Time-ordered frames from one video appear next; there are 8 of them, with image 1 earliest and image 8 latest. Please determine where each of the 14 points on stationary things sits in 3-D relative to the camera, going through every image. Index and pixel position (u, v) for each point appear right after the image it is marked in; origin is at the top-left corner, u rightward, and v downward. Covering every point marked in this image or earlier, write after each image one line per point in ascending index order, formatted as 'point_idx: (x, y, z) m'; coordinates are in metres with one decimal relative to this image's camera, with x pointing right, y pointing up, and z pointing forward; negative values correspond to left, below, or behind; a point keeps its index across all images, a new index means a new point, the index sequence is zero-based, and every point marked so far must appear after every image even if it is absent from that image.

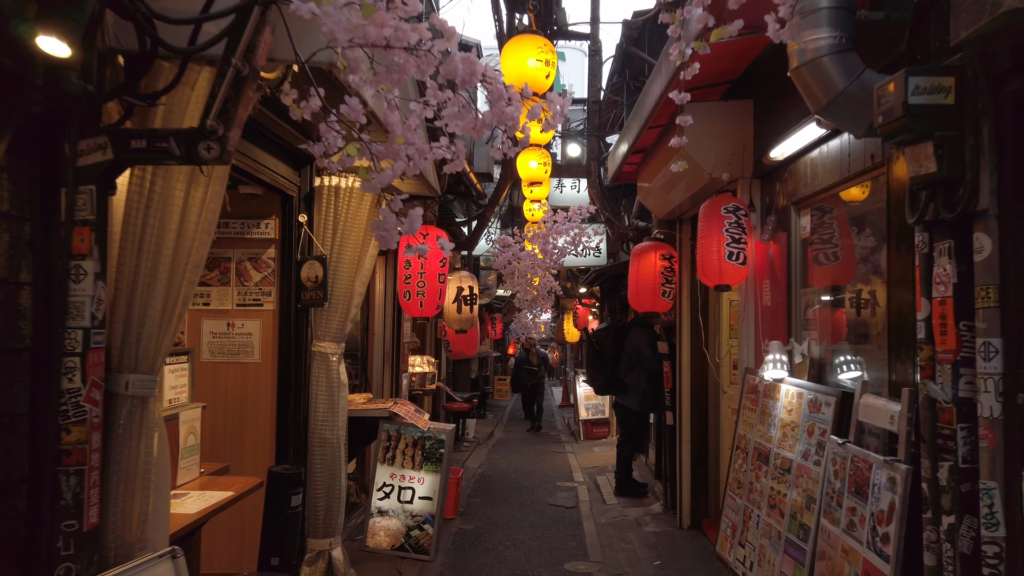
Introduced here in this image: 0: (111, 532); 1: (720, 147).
0: (-1.7, -1.0, +3.1) m
1: (+1.9, +1.3, +6.5) m
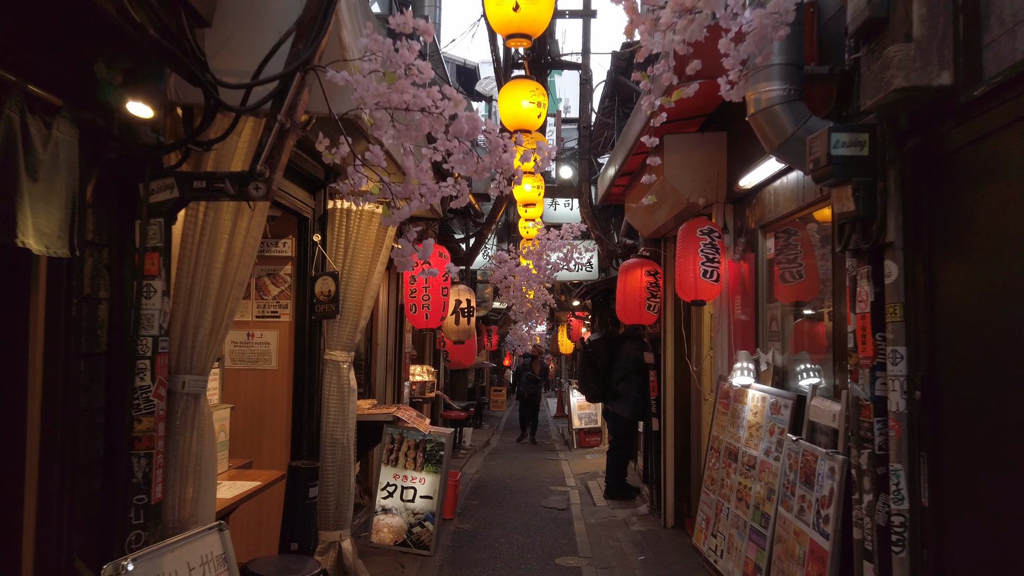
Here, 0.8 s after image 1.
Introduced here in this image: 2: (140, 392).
0: (-1.7, -1.1, +3.7) m
1: (+1.8, +1.1, +7.1) m
2: (-1.8, -0.5, +3.6) m
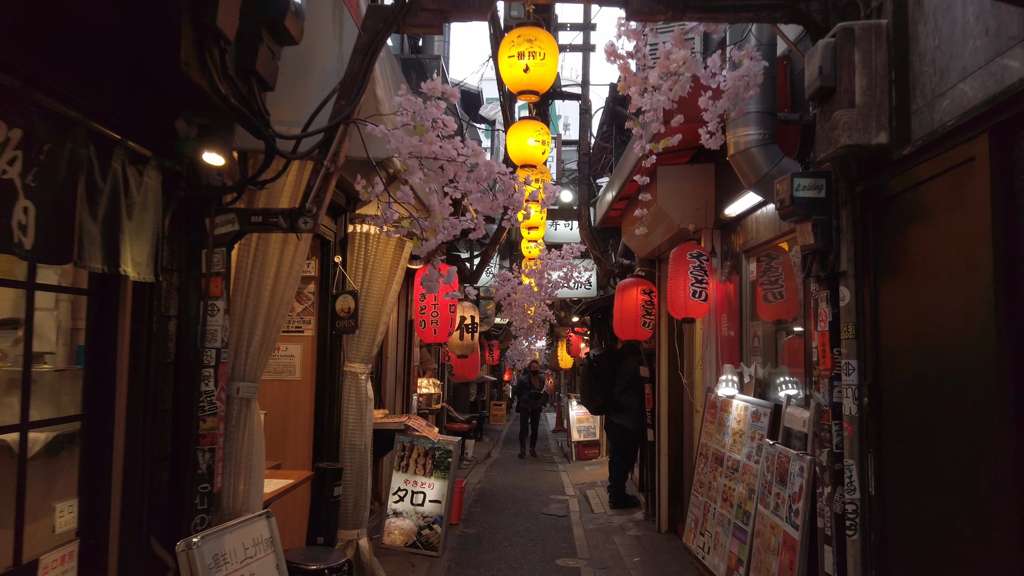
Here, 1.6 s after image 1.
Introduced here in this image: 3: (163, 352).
0: (-1.7, -1.2, +4.3) m
1: (+1.9, +0.9, +7.7) m
2: (-1.7, -0.6, +4.2) m
3: (-1.9, -0.3, +4.0) m
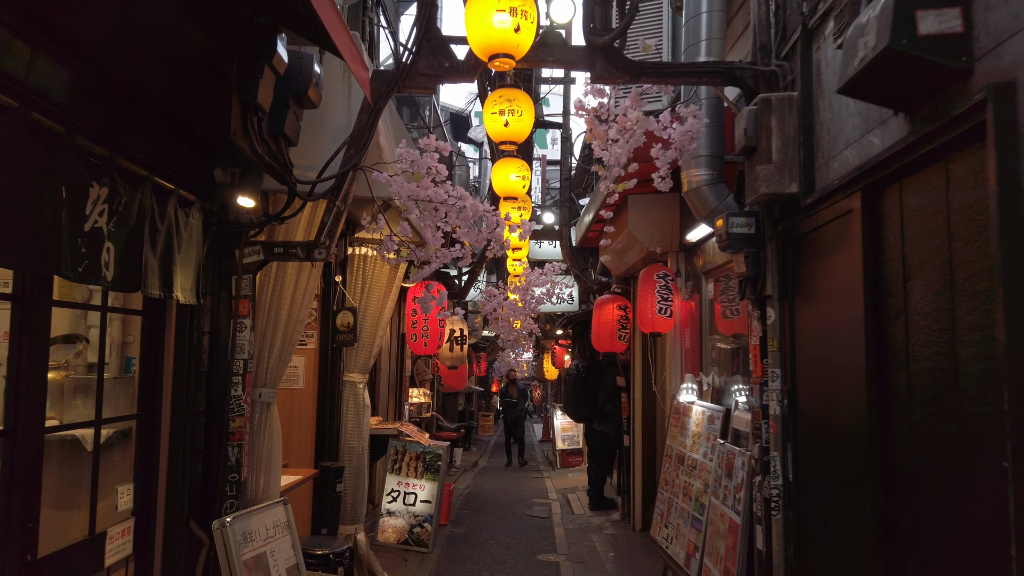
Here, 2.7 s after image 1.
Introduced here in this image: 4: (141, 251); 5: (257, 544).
0: (-1.8, -1.4, +5.0) m
1: (+1.7, +0.7, +8.6) m
2: (-1.9, -0.8, +4.9) m
3: (-2.1, -0.5, +4.8) m
4: (-2.0, +0.2, +3.9) m
5: (-1.6, -1.6, +4.7) m
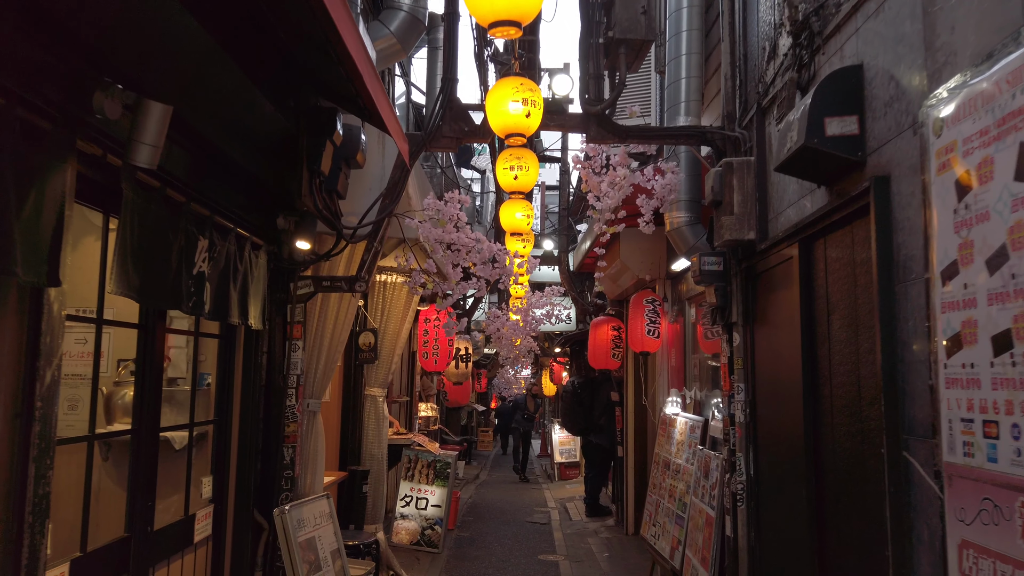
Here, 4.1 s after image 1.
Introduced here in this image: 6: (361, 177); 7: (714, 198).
0: (-1.7, -1.6, +6.0) m
1: (+1.8, +0.4, +9.6) m
2: (-1.8, -1.0, +5.9) m
3: (-2.0, -0.7, +5.7) m
4: (-1.9, 0.0, +4.8) m
5: (-1.6, -1.9, +5.6) m
6: (-1.3, +0.9, +6.1) m
7: (+1.5, +0.7, +5.6) m
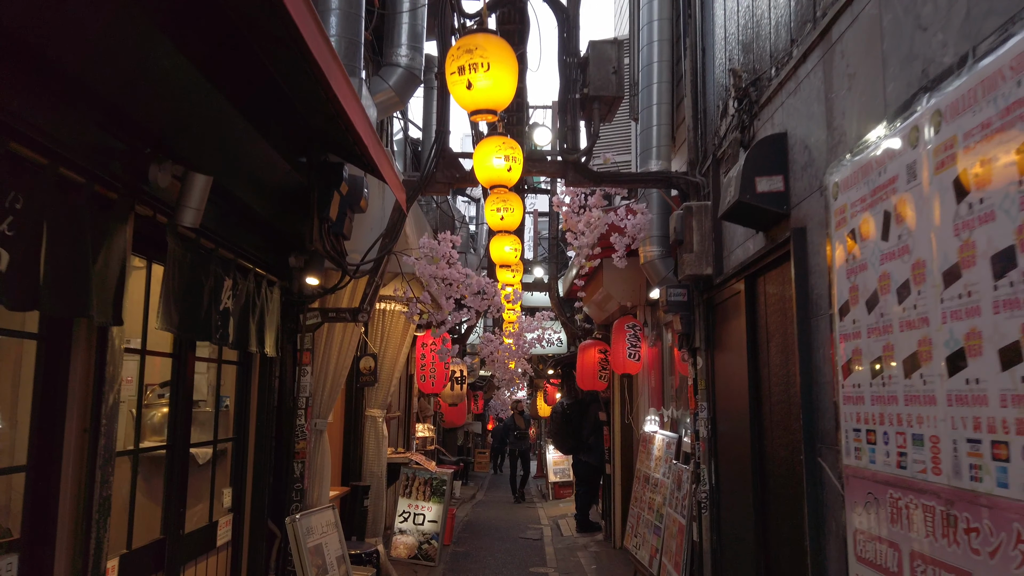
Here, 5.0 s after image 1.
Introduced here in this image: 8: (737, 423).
0: (-1.9, -1.9, +6.6) m
1: (+1.6, 0.0, +10.3) m
2: (-1.9, -1.2, +6.5) m
3: (-2.1, -1.0, +6.4) m
4: (-2.0, -0.2, +5.5) m
5: (-1.7, -2.1, +6.3) m
6: (-1.4, +0.6, +6.9) m
7: (+1.4, +0.4, +6.3) m
8: (+1.7, -1.0, +5.6) m
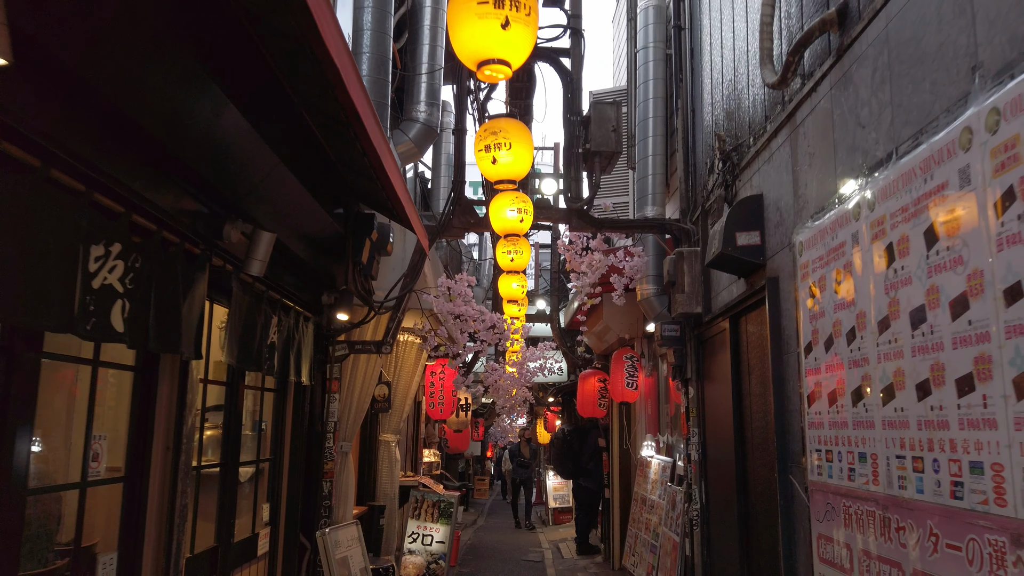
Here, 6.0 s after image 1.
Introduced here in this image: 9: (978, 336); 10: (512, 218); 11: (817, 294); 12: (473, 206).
0: (-1.8, -2.2, +7.3) m
1: (+1.7, -0.5, +11.0) m
2: (-1.8, -1.6, +7.2) m
3: (-2.0, -1.3, +7.1) m
4: (-1.9, -0.5, +6.2) m
5: (-1.6, -2.5, +6.9) m
6: (-1.3, +0.3, +7.6) m
7: (+1.5, +0.1, +7.0) m
8: (+1.8, -1.4, +6.3) m
9: (+1.7, -0.2, +2.7) m
10: (0.0, +0.6, +6.3) m
11: (+1.8, 0.0, +4.3) m
12: (-0.4, +0.9, +7.9) m
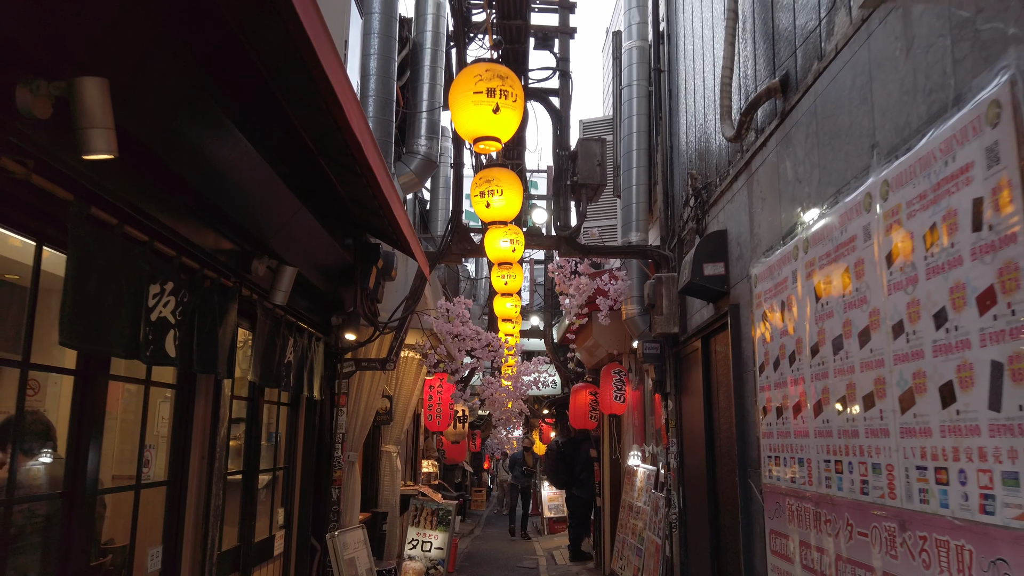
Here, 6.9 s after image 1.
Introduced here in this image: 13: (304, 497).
0: (-1.8, -2.4, +7.9) m
1: (+1.6, -0.8, +11.6) m
2: (-1.9, -1.8, +7.8) m
3: (-2.1, -1.5, +7.7) m
4: (-2.0, -0.8, +6.9) m
5: (-1.7, -2.7, +7.5) m
6: (-1.4, 0.0, +8.2) m
7: (+1.4, -0.1, +7.7) m
8: (+1.8, -1.6, +6.9) m
9: (+1.7, -0.3, +3.4) m
10: (-0.1, +0.4, +7.0) m
11: (+1.7, -0.2, +4.9) m
12: (-0.5, +0.6, +8.6) m
13: (-2.1, -2.2, +7.4) m
